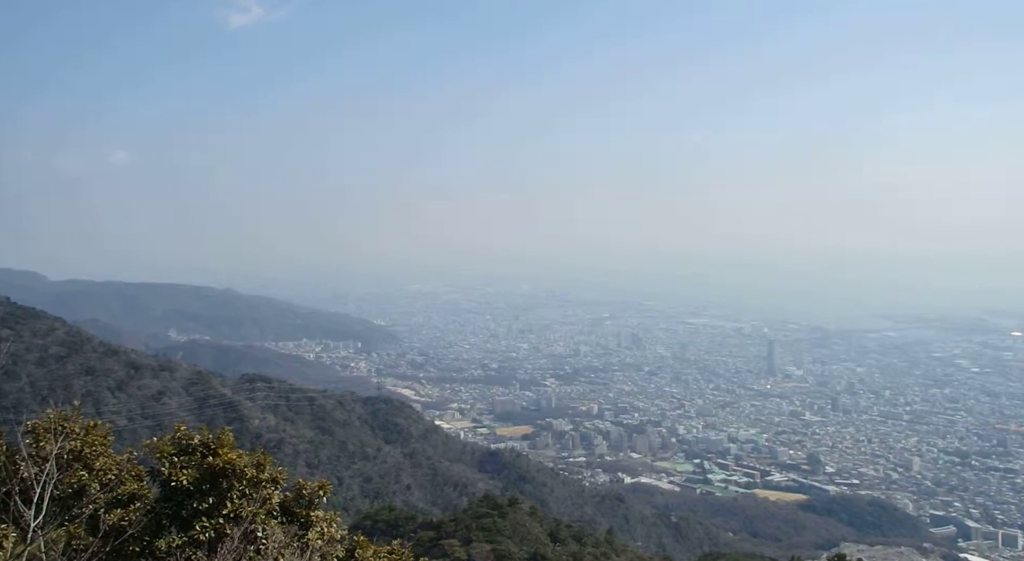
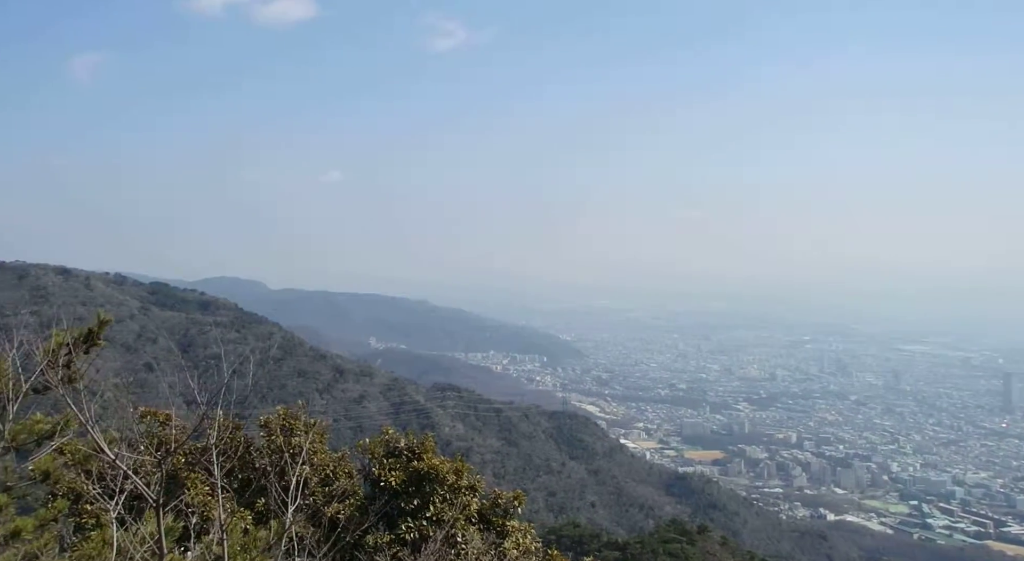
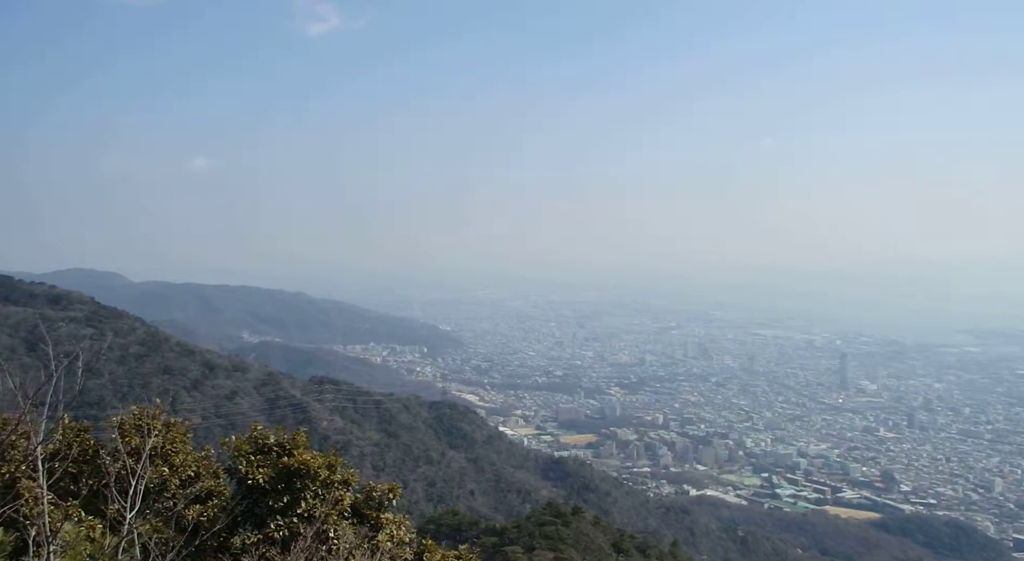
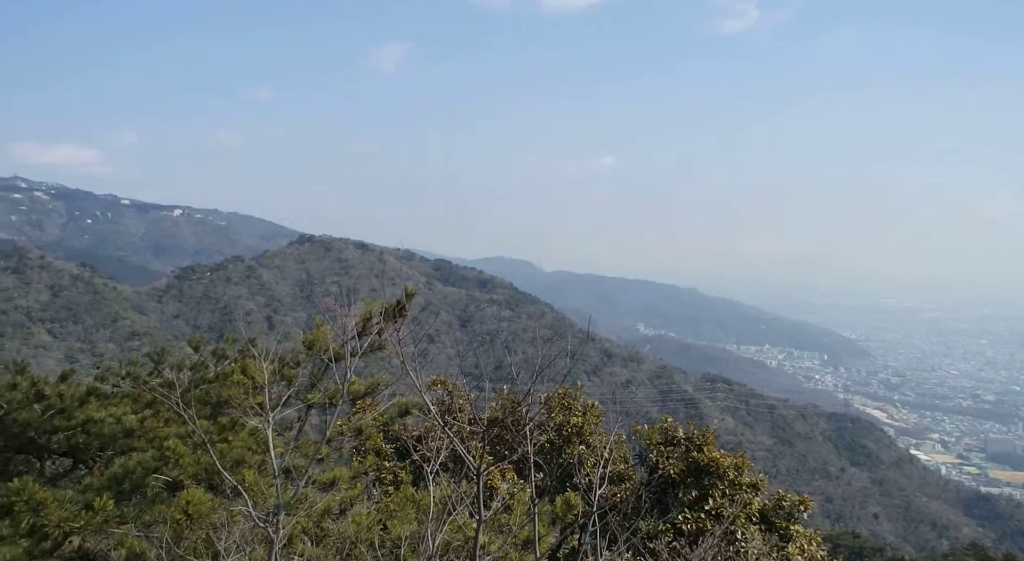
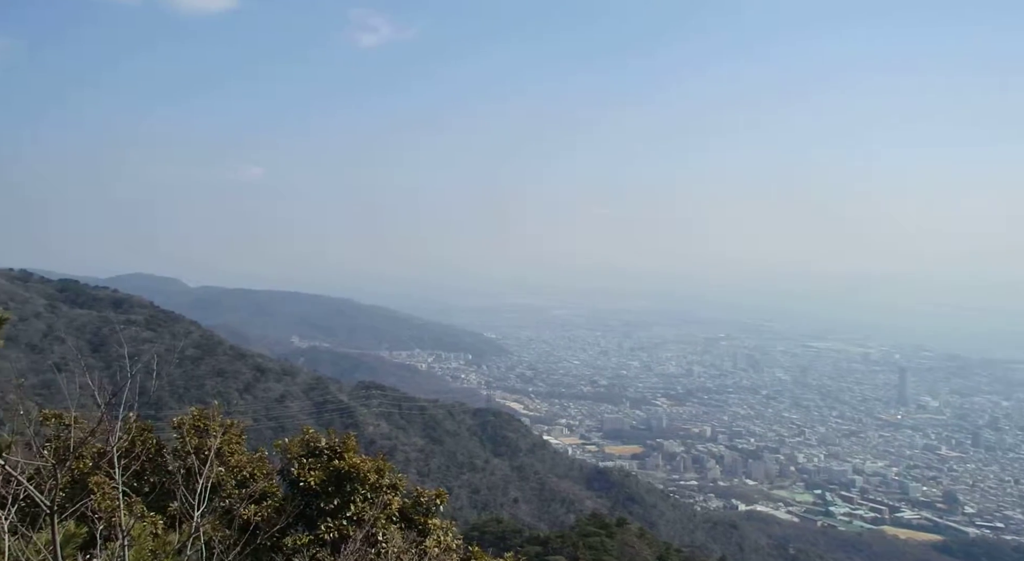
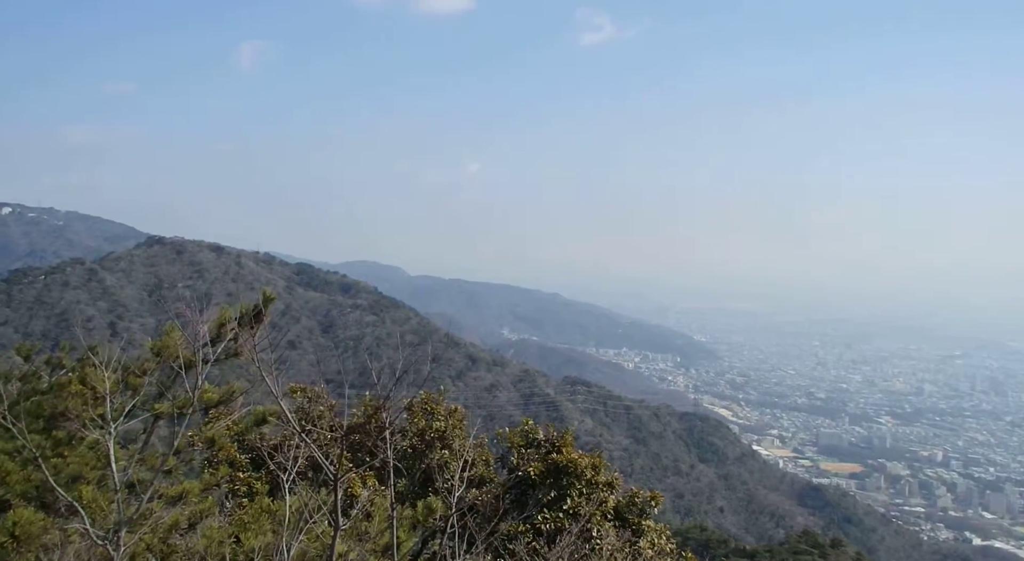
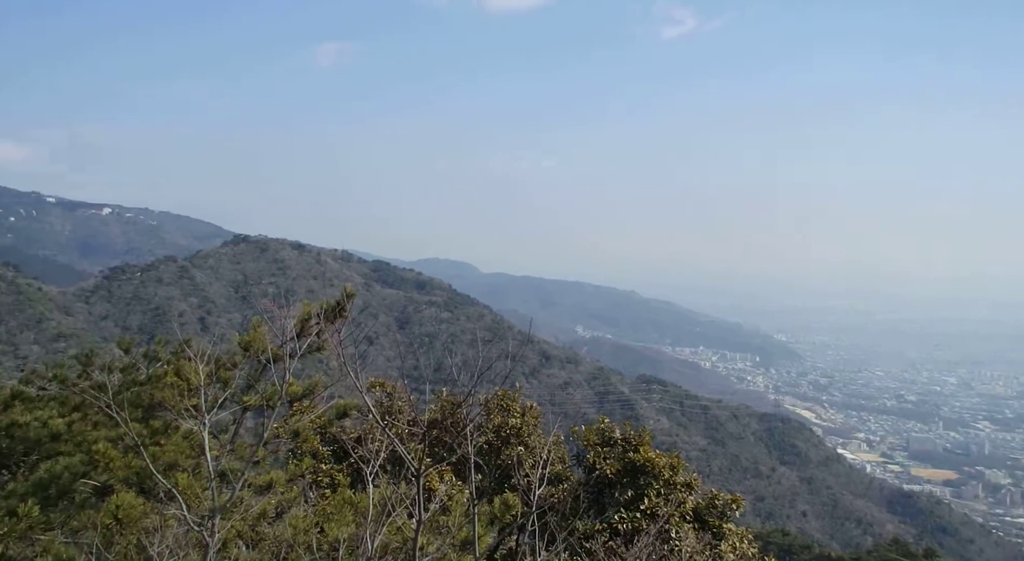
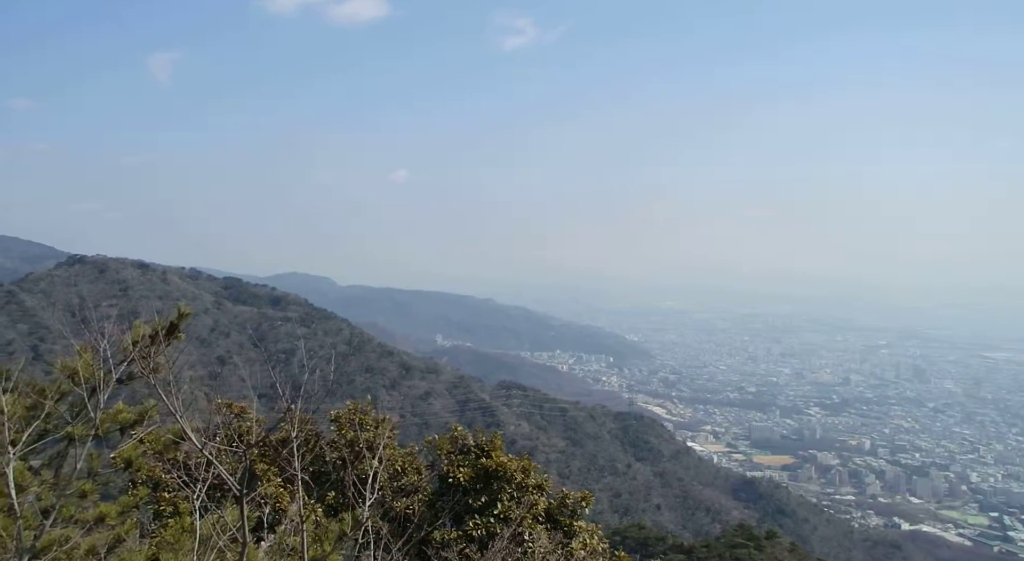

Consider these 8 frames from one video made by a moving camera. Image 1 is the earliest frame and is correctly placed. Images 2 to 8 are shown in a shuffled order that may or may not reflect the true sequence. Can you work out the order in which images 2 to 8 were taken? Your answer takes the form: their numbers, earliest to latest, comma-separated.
3, 5, 2, 8, 6, 7, 4
